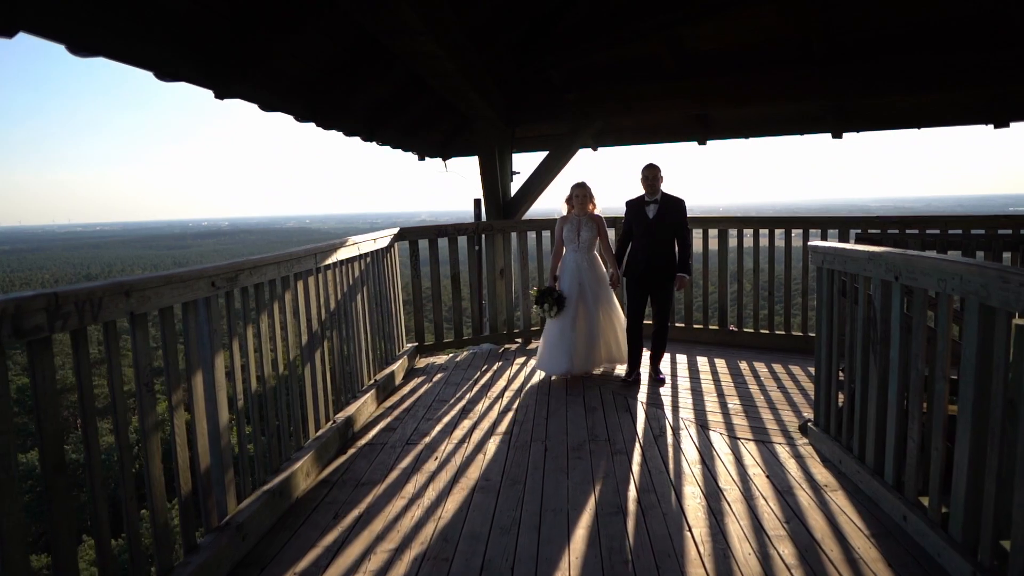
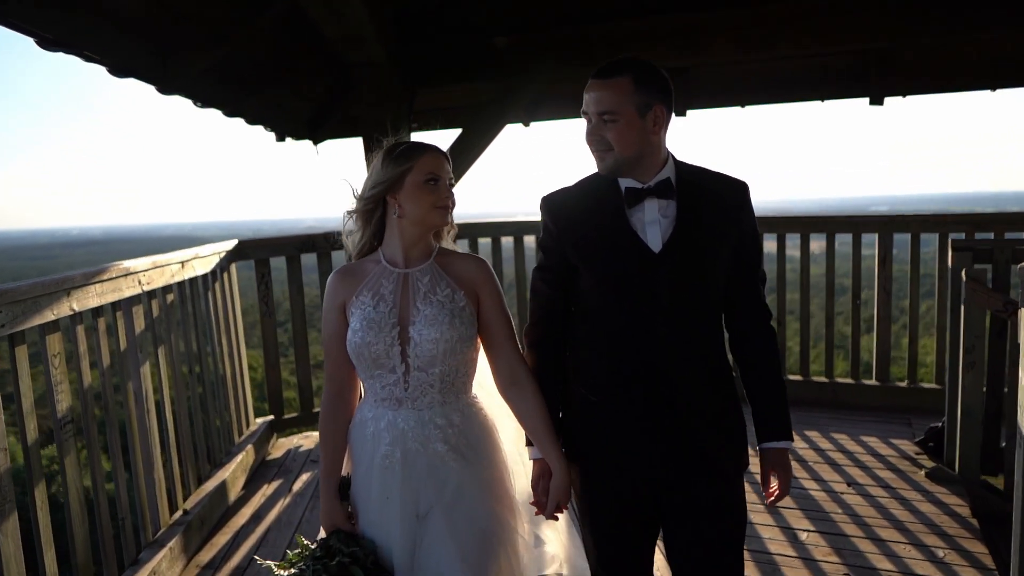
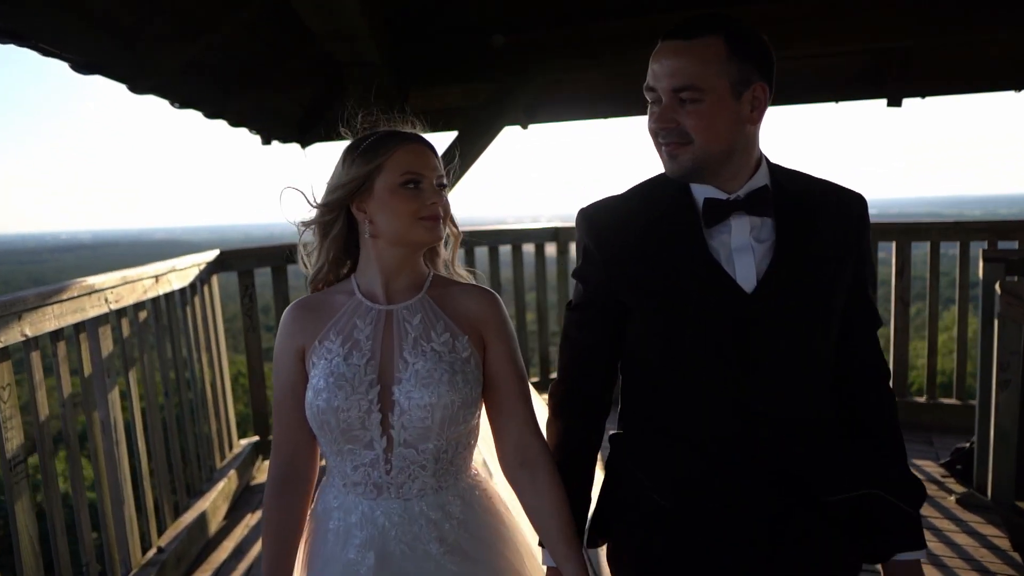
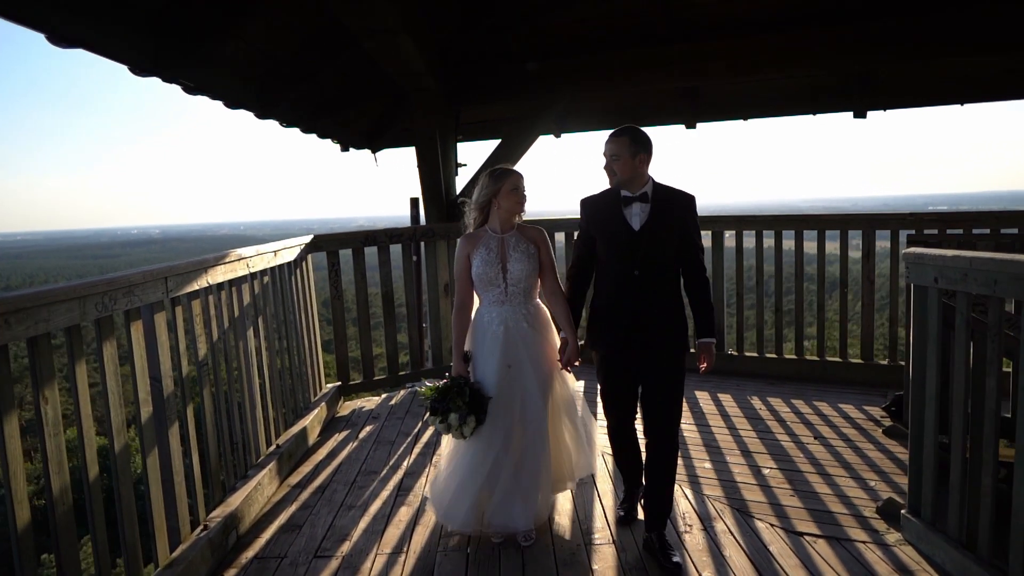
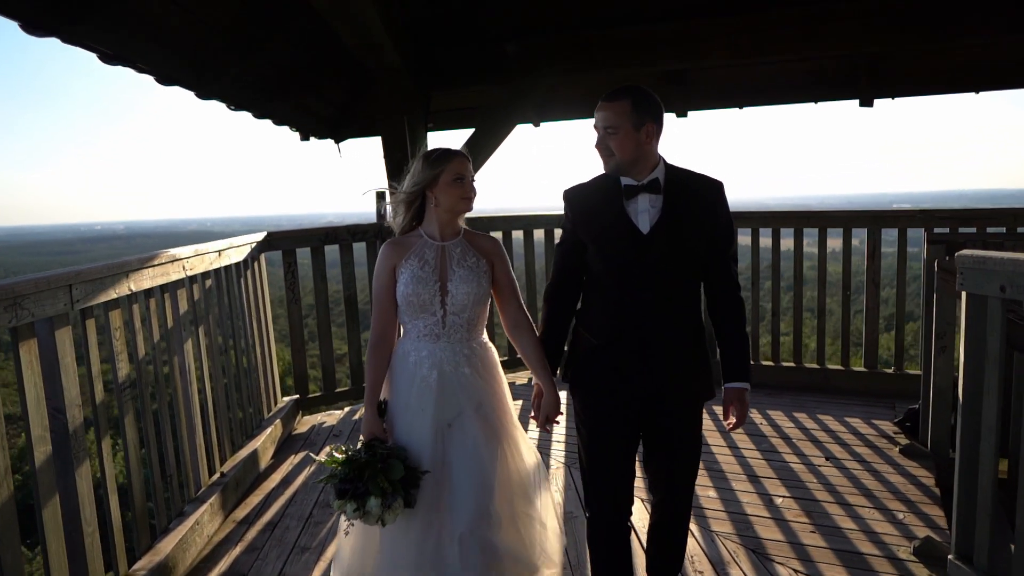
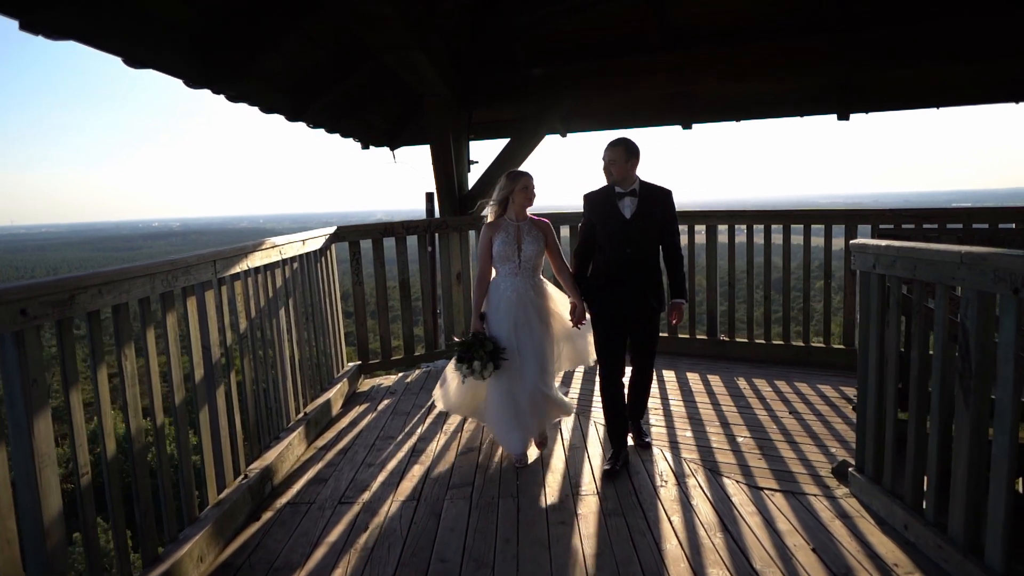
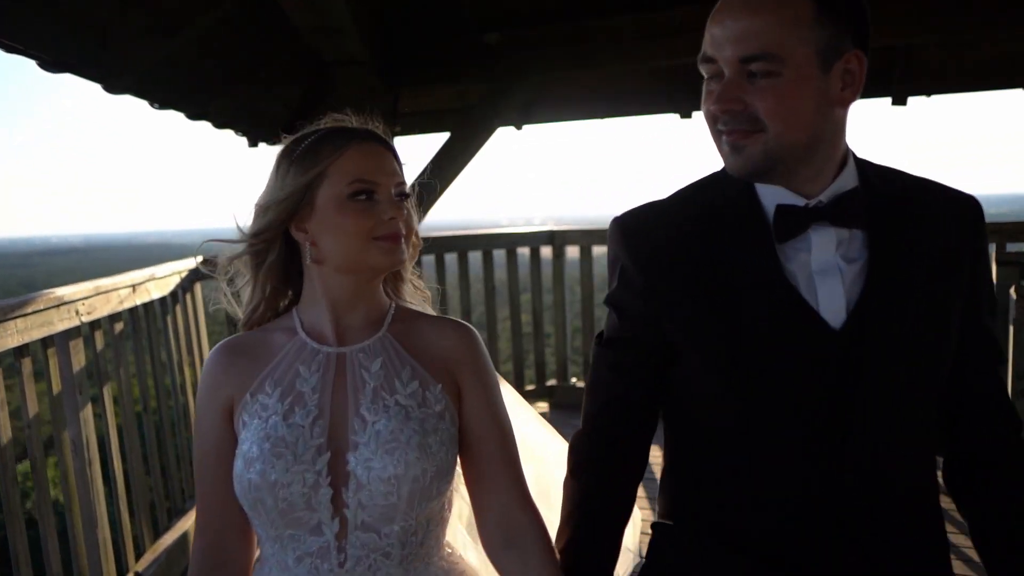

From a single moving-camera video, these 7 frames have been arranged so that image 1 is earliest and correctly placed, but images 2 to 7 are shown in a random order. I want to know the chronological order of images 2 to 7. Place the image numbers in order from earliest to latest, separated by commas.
6, 4, 5, 2, 3, 7
